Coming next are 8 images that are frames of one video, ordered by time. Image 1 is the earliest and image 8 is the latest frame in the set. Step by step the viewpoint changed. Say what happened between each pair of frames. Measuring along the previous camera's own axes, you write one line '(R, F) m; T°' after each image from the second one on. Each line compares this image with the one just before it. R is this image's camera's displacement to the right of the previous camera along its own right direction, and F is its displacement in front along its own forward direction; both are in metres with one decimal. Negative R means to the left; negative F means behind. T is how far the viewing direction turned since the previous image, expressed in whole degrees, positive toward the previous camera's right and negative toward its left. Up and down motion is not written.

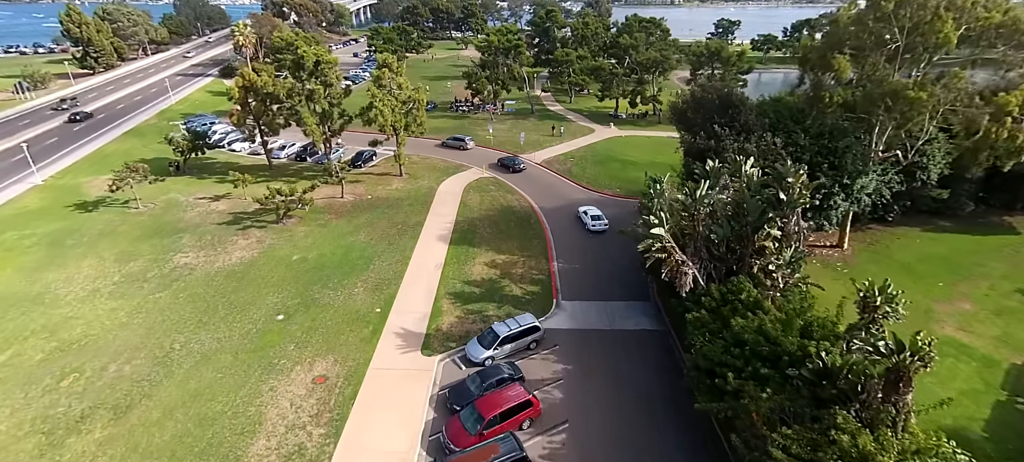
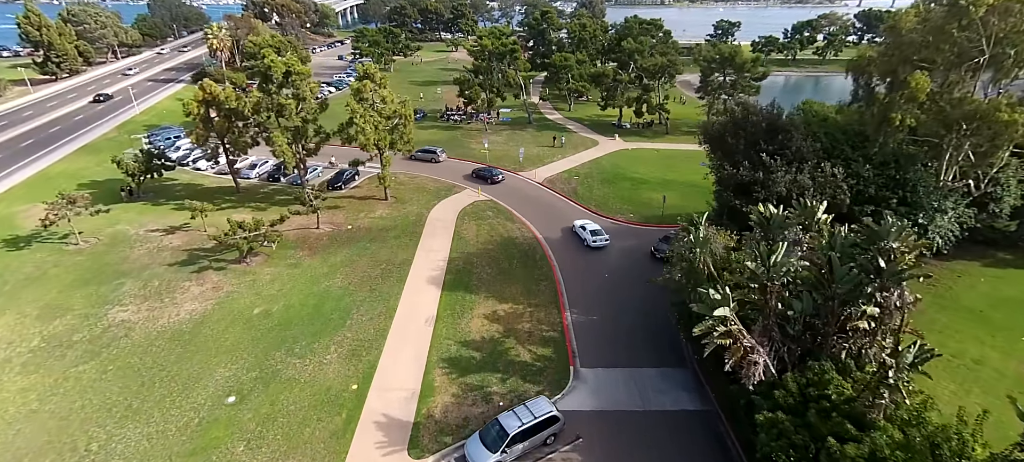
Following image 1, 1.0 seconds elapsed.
(-0.7, +4.8) m; +1°
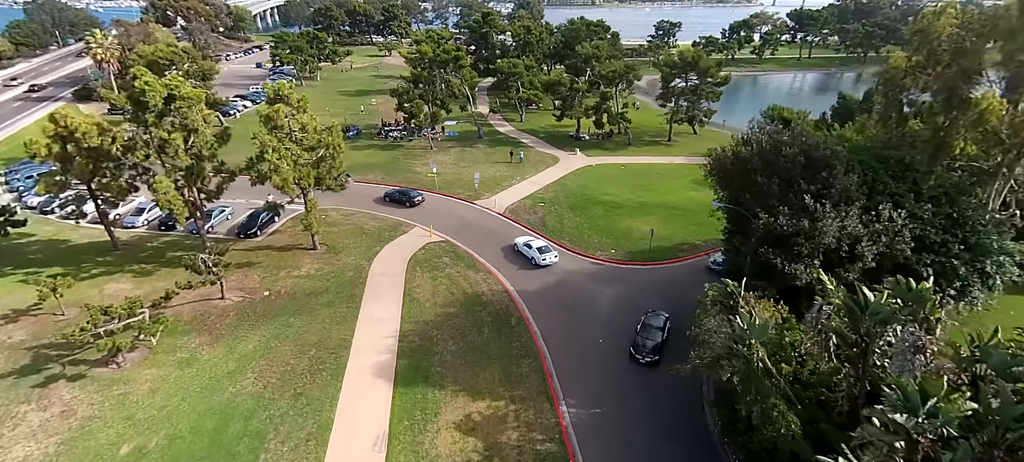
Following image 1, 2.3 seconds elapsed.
(-0.9, +6.3) m; +7°
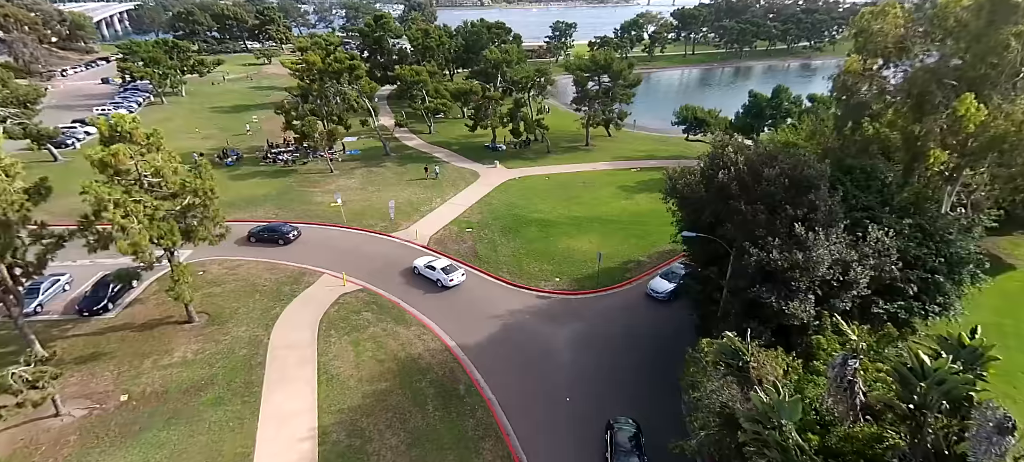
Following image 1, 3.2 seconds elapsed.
(-0.9, +4.1) m; +11°
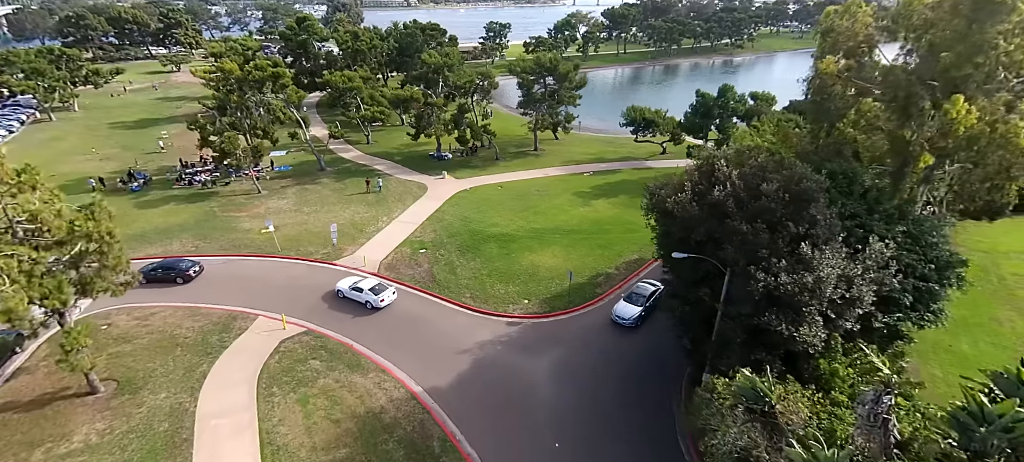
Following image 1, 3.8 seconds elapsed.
(-1.0, +2.3) m; +7°
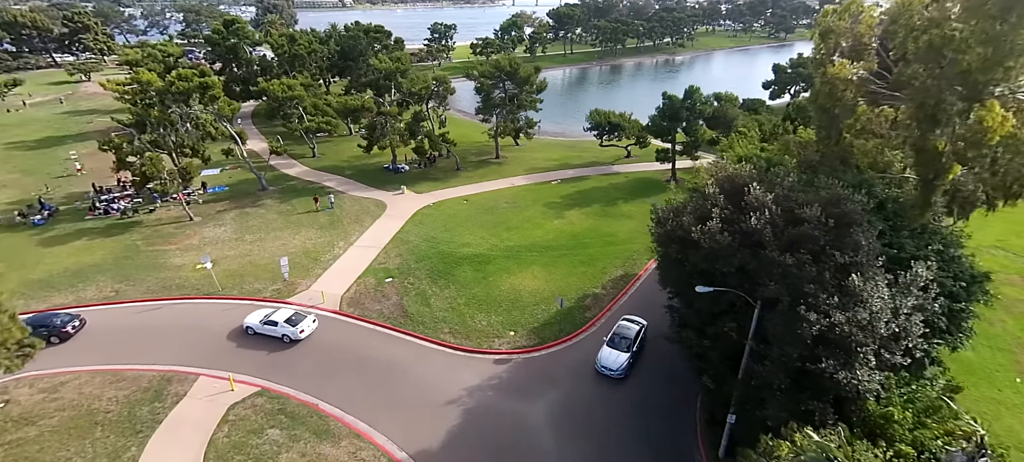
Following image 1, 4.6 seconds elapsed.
(-1.4, +2.6) m; +6°
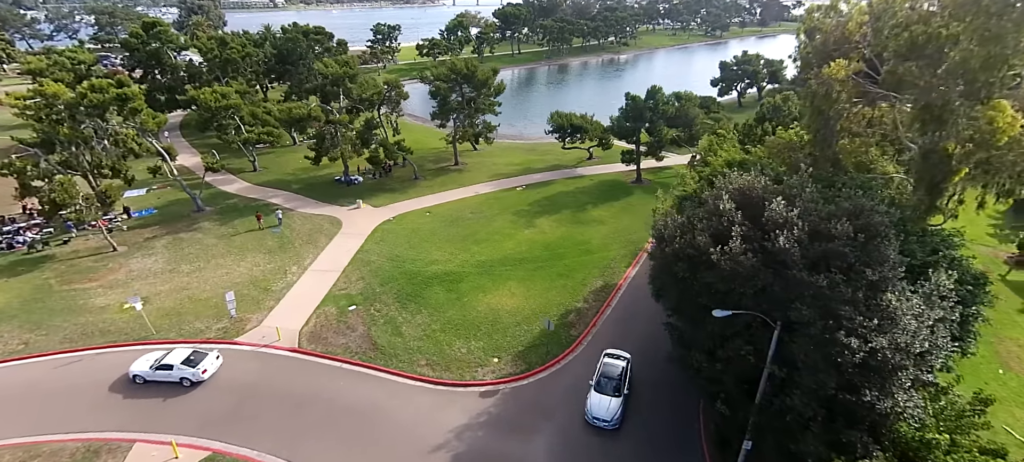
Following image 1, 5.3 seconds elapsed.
(-1.1, +1.9) m; +6°
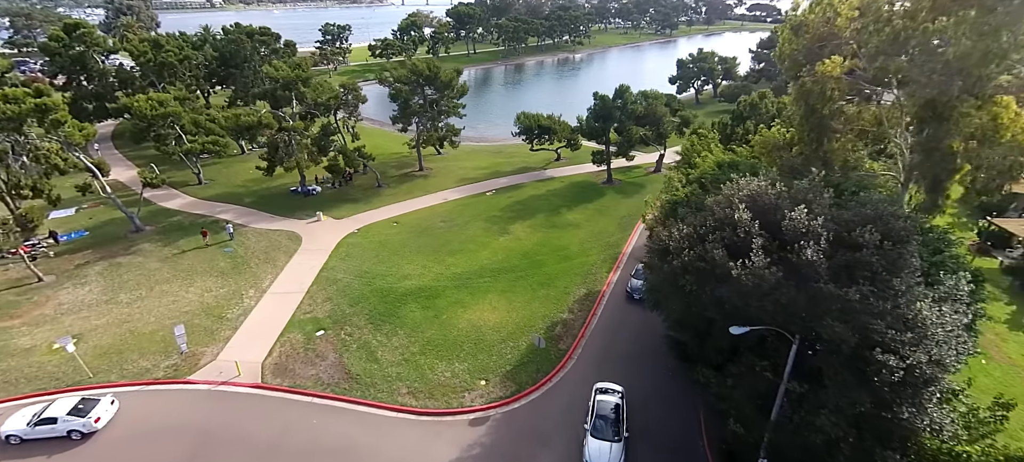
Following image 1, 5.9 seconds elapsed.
(-0.9, +1.4) m; +5°
